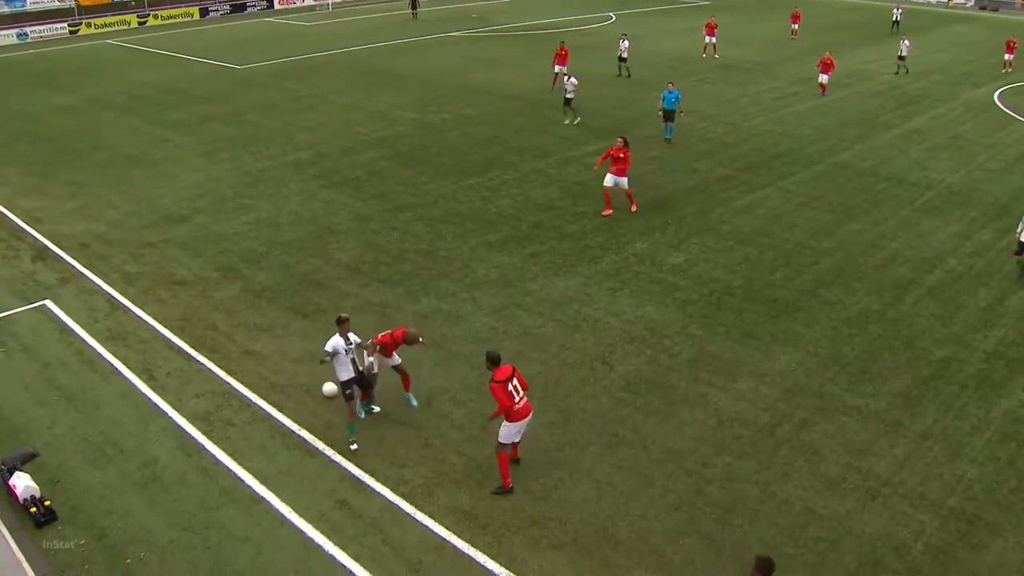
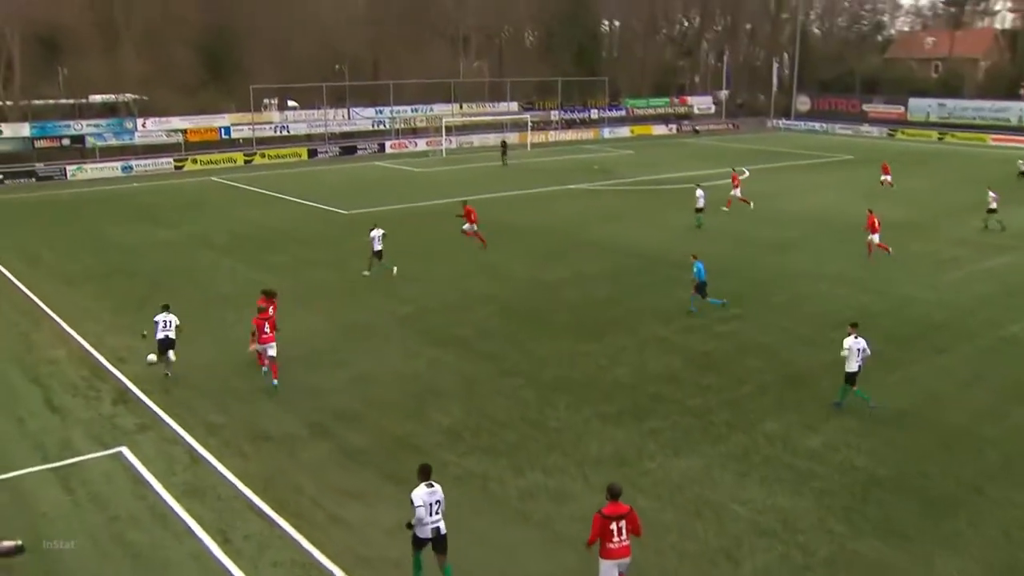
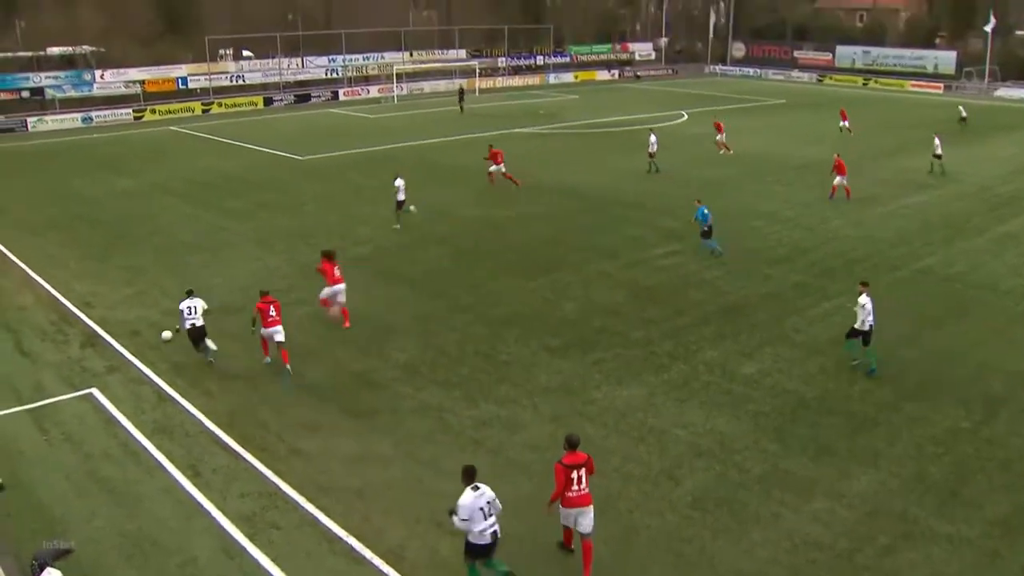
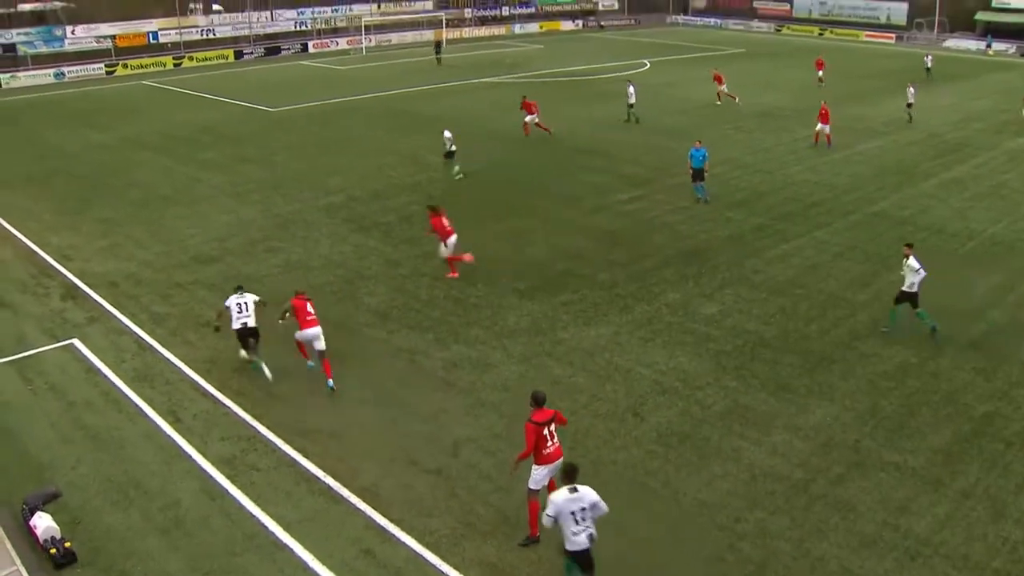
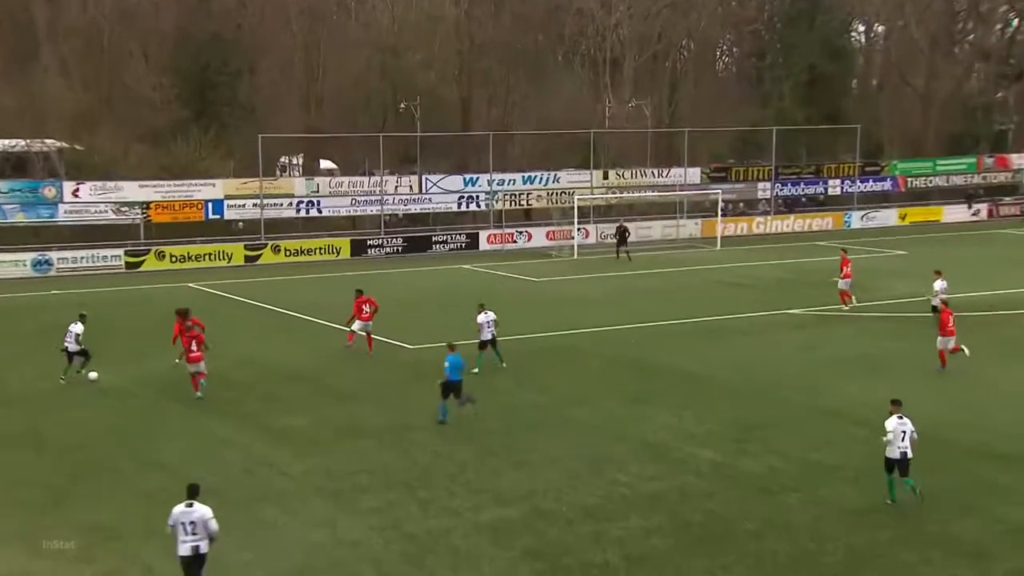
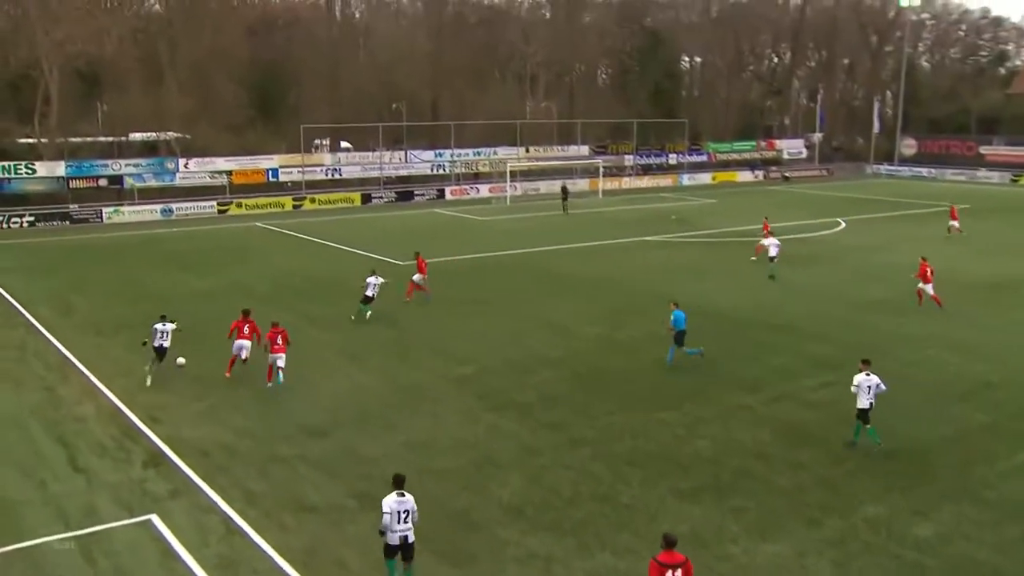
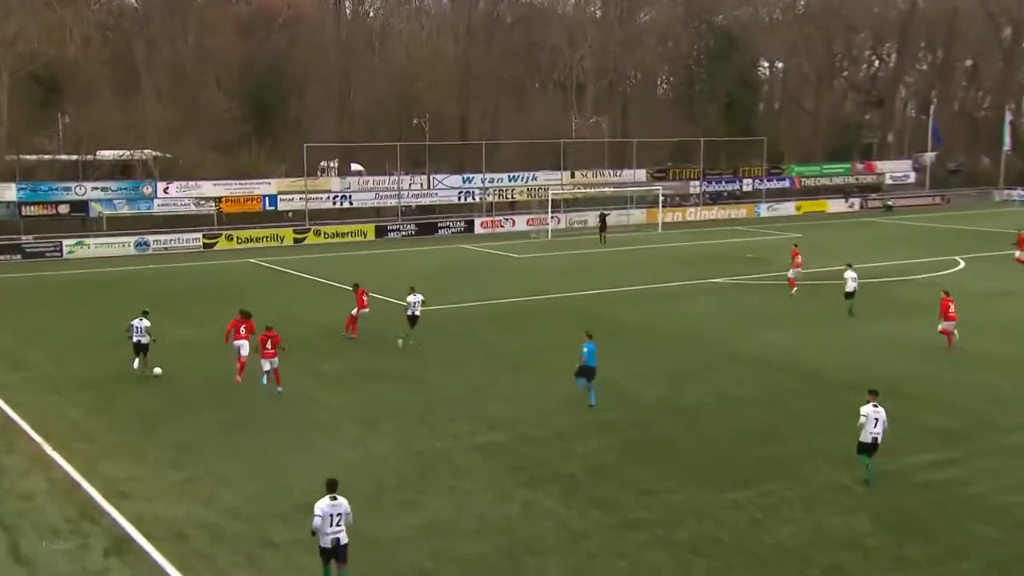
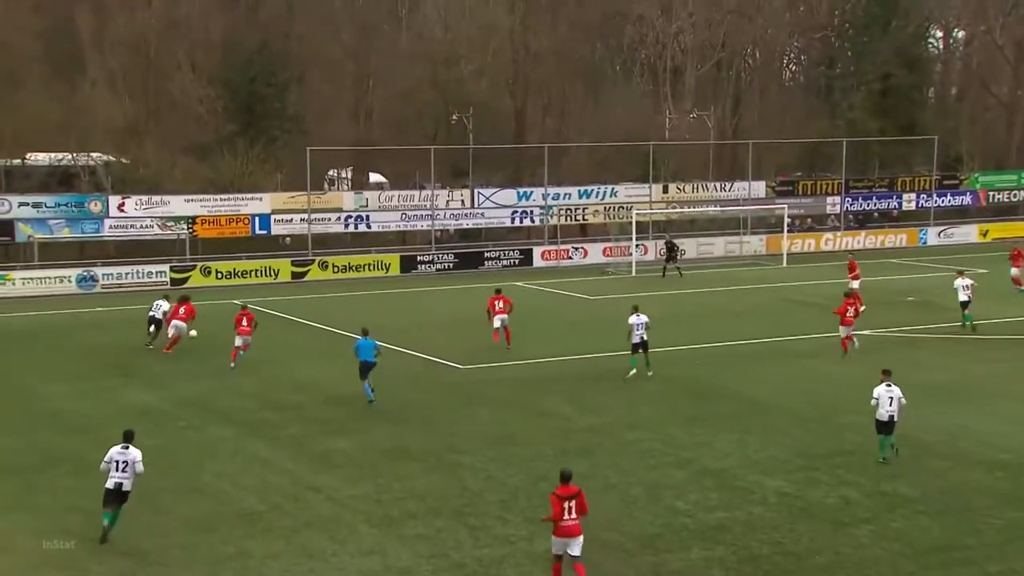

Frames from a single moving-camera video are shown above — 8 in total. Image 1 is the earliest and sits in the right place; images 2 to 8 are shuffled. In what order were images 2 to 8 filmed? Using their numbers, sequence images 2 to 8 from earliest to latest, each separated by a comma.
4, 3, 2, 6, 7, 5, 8
